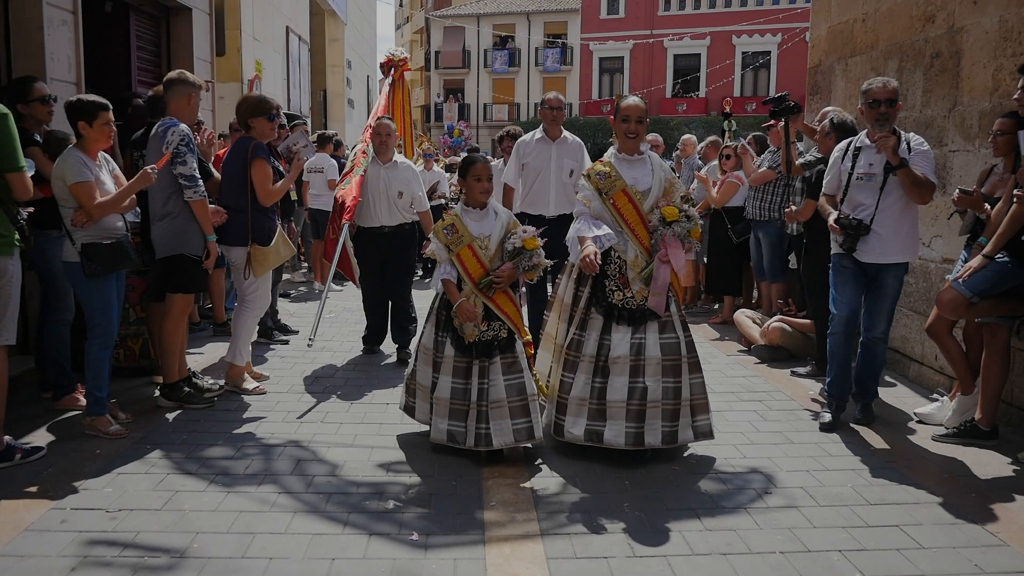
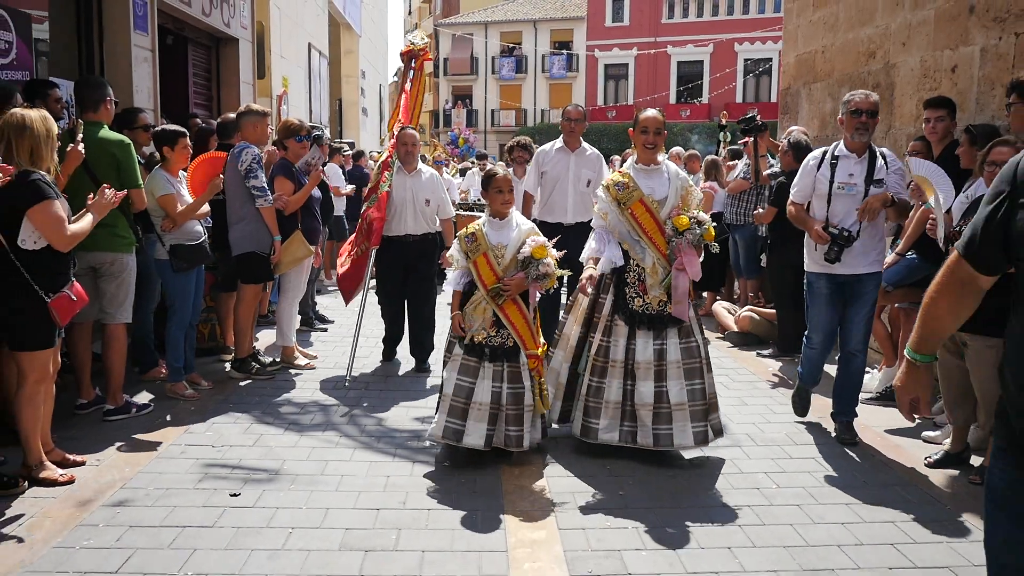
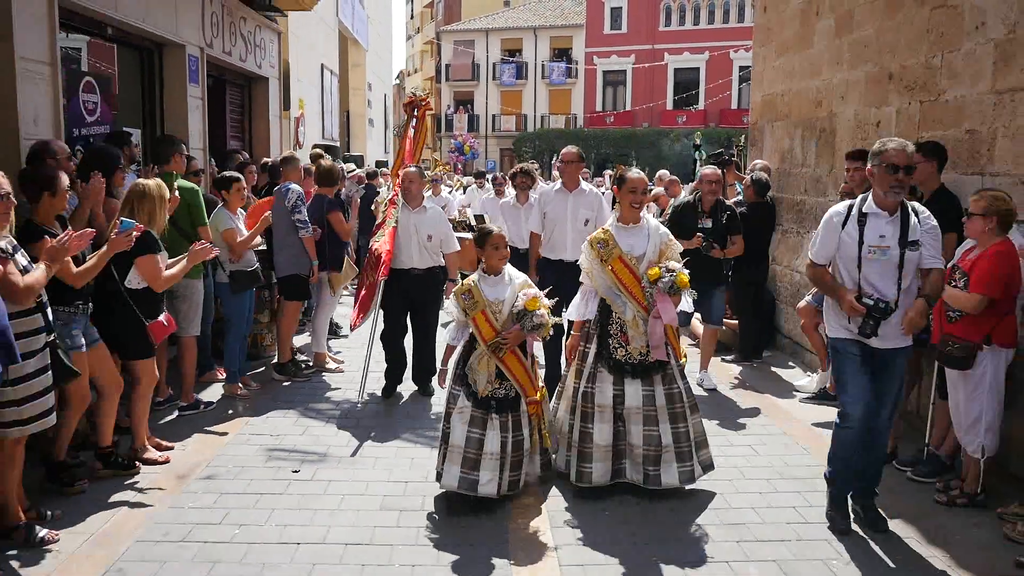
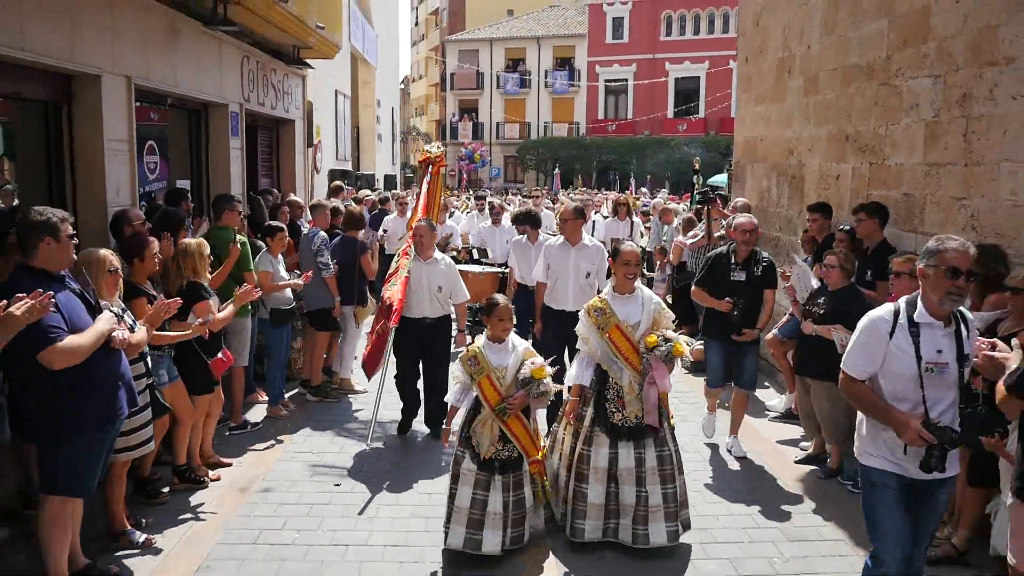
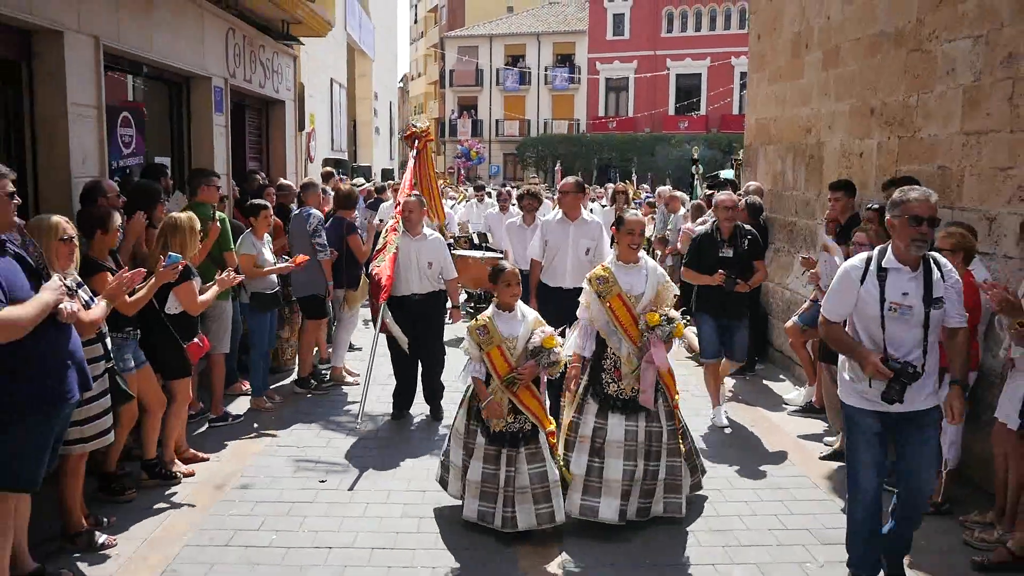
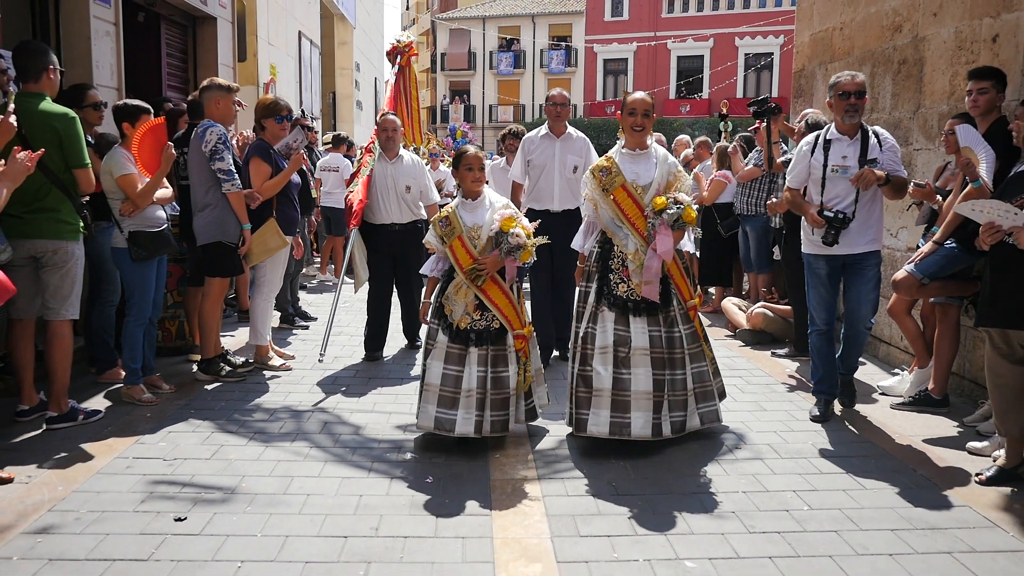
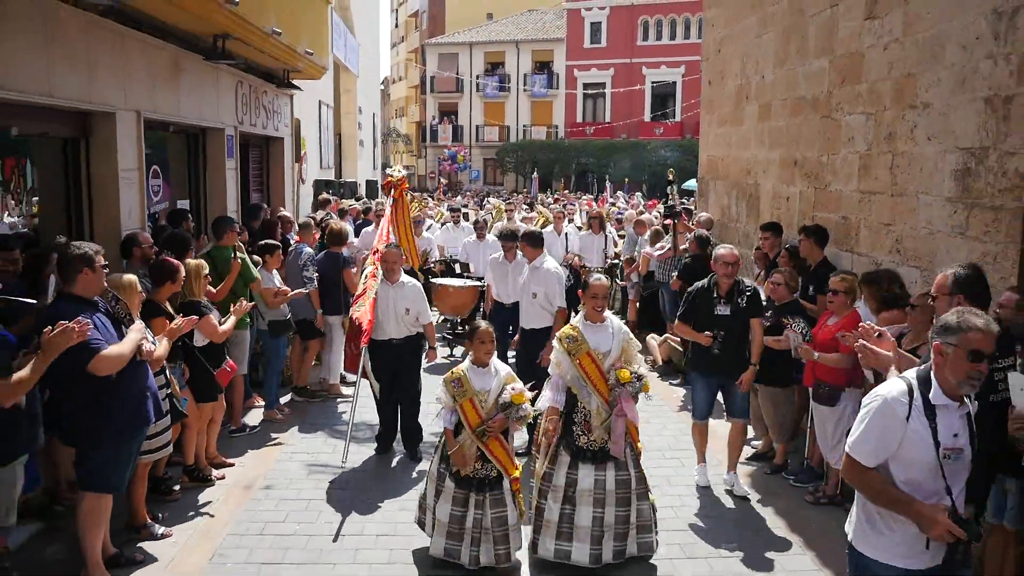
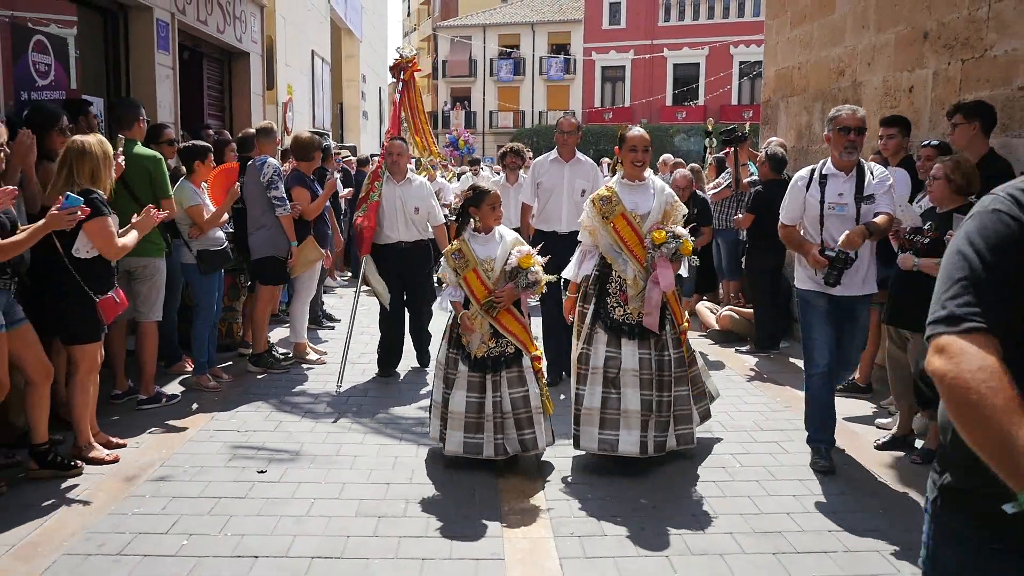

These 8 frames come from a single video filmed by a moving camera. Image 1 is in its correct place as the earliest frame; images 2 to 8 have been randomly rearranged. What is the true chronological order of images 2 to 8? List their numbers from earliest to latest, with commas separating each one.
6, 2, 8, 3, 5, 4, 7
